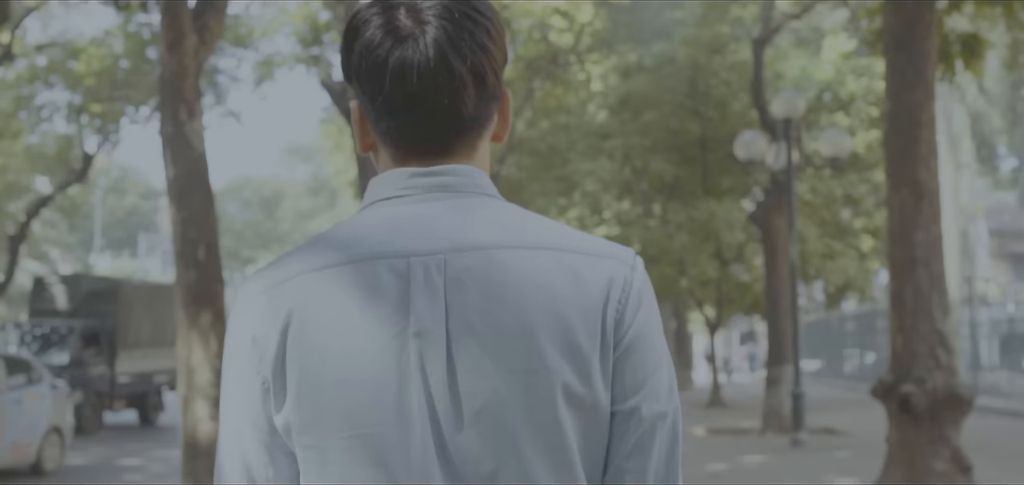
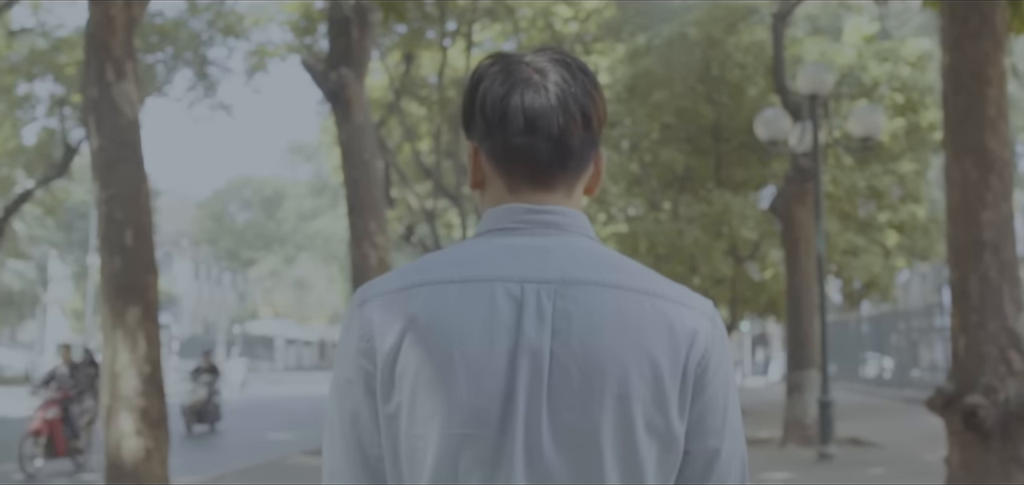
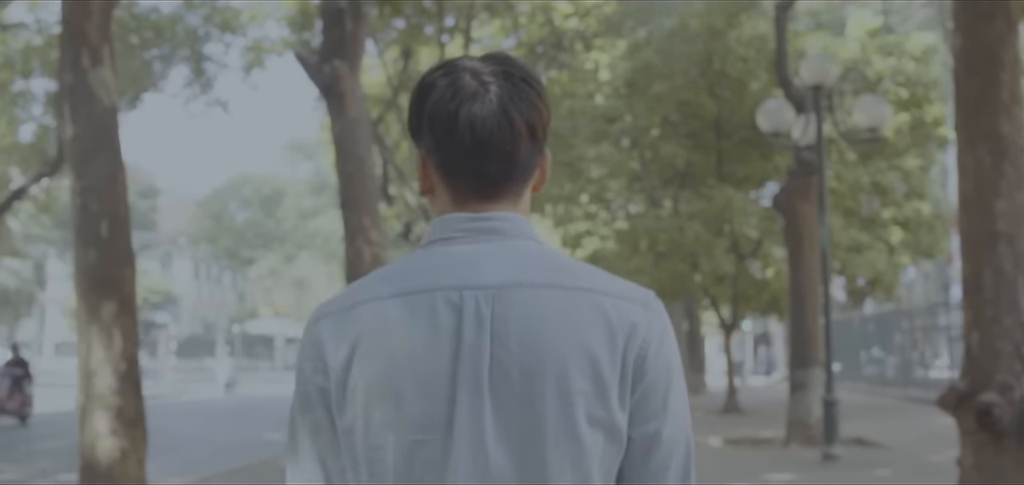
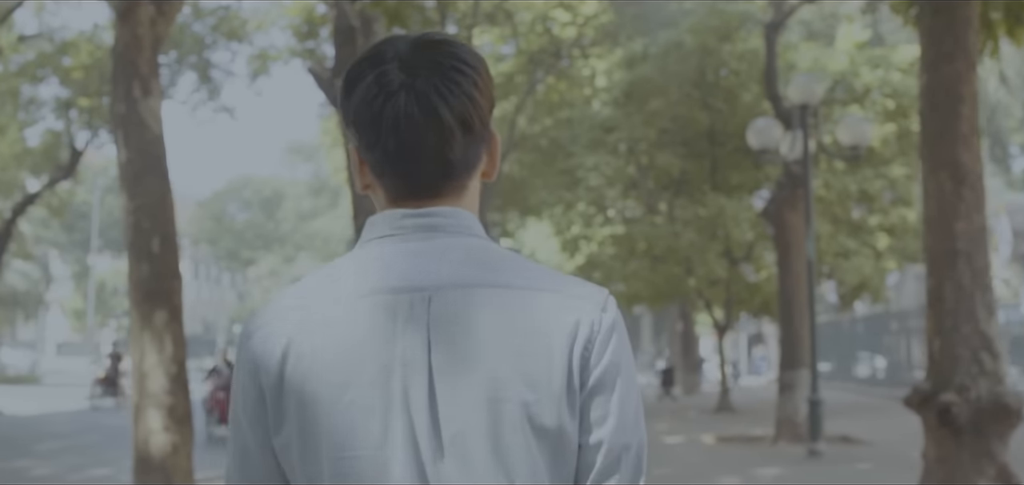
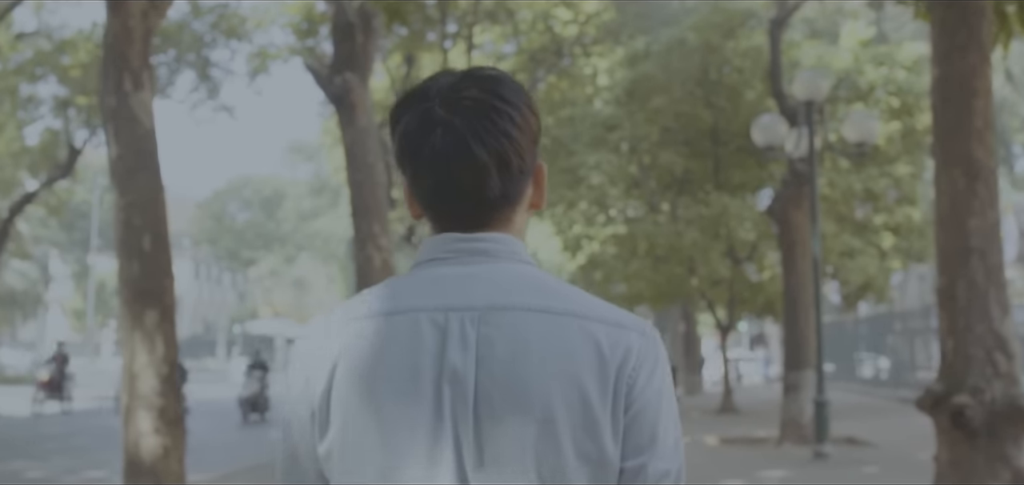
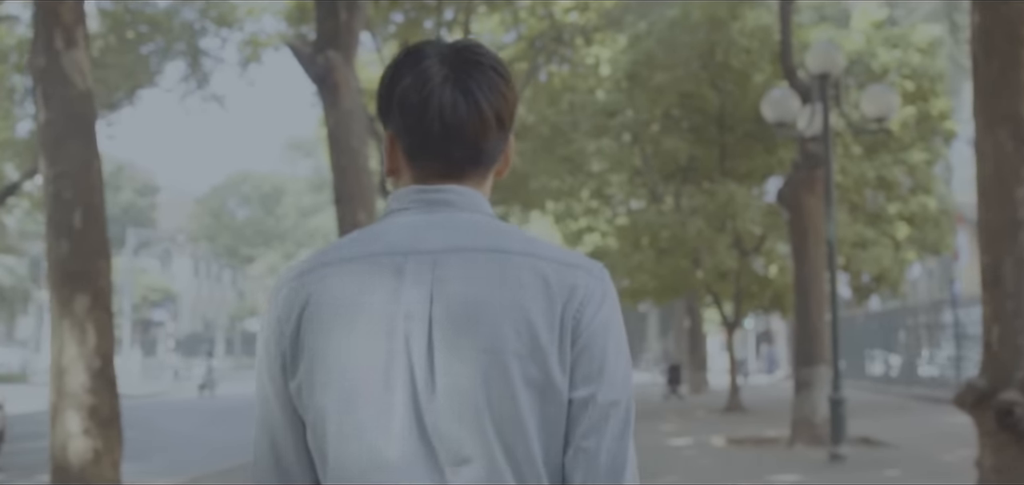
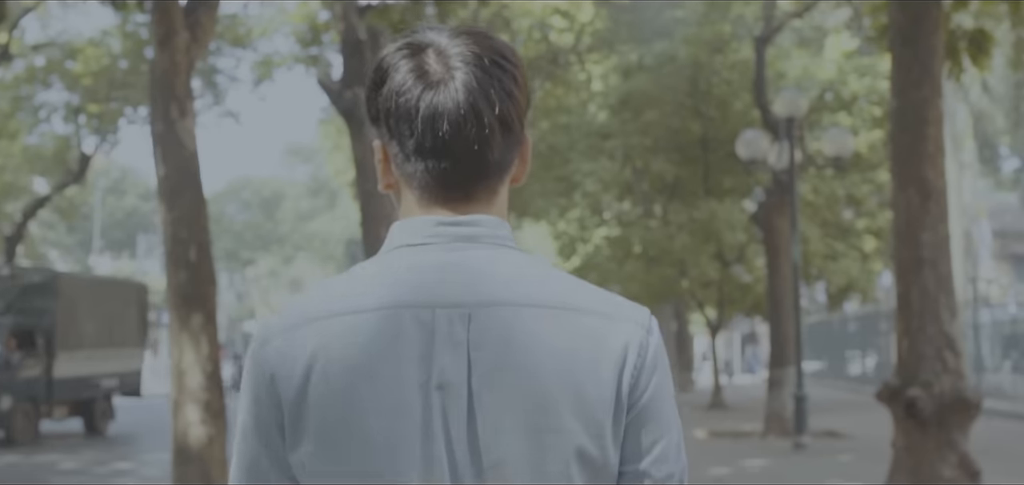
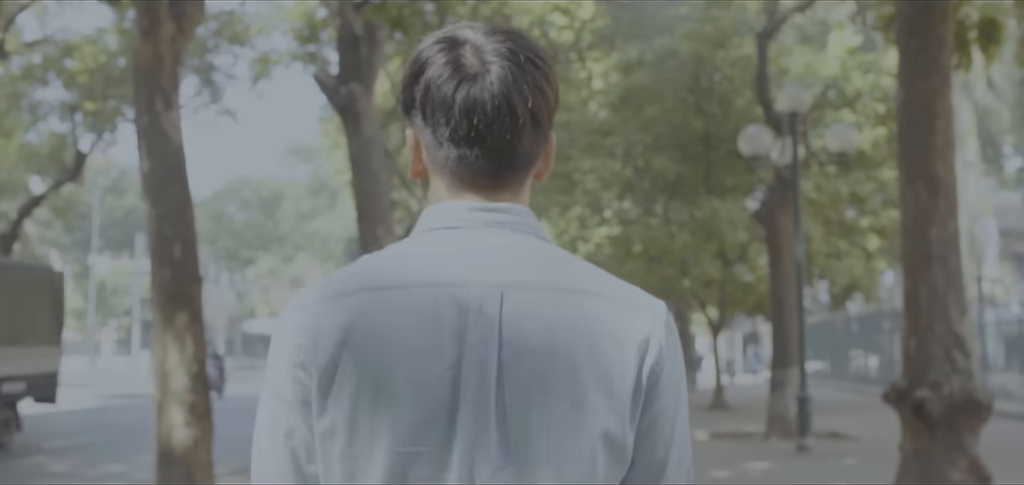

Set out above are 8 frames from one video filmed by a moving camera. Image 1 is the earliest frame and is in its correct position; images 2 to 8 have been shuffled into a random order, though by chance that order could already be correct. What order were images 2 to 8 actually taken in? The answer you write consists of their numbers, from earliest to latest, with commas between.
7, 8, 4, 5, 2, 3, 6
